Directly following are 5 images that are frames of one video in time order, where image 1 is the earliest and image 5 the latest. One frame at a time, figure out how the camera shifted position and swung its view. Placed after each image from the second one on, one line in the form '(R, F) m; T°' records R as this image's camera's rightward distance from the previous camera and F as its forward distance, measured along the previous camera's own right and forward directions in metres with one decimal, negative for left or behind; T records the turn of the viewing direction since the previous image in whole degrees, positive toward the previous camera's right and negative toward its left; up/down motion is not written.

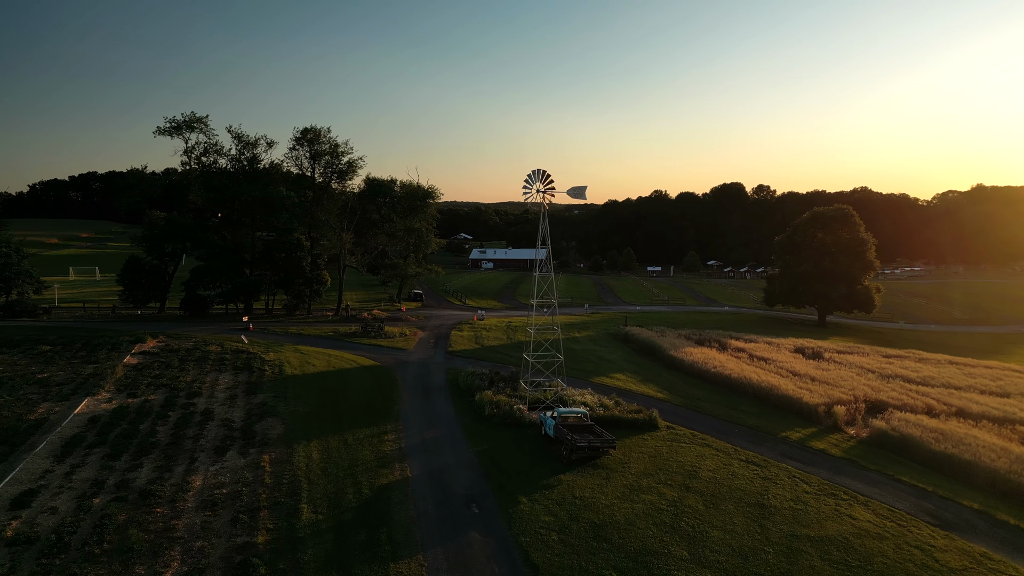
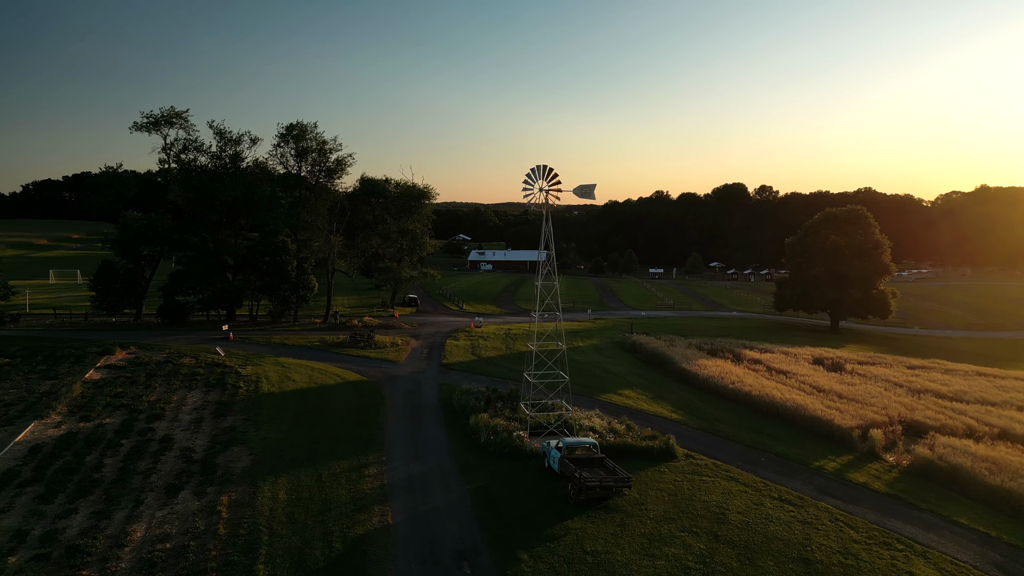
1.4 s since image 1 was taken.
(0.0, +3.5) m; 0°
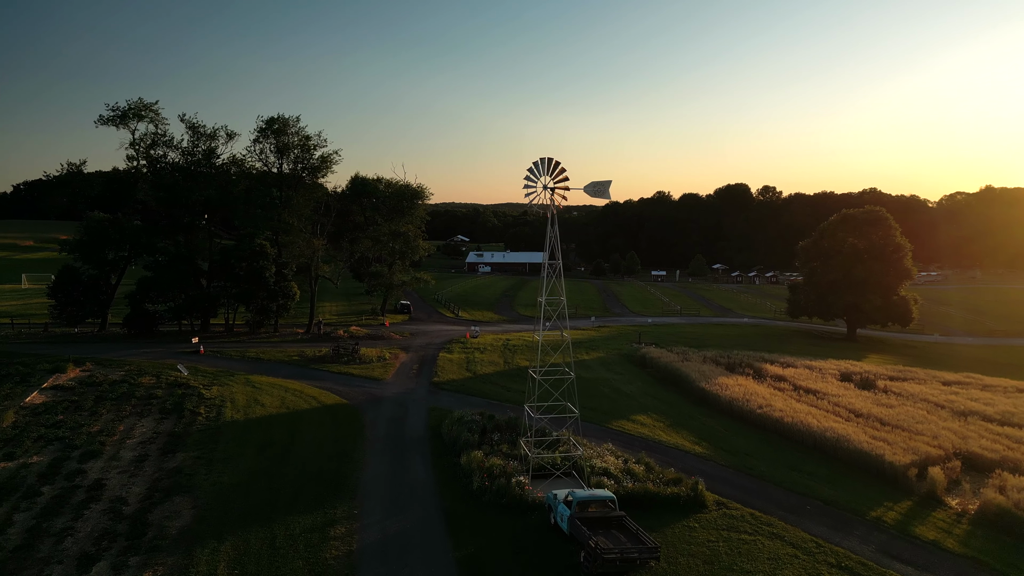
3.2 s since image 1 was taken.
(0.0, +4.4) m; 0°
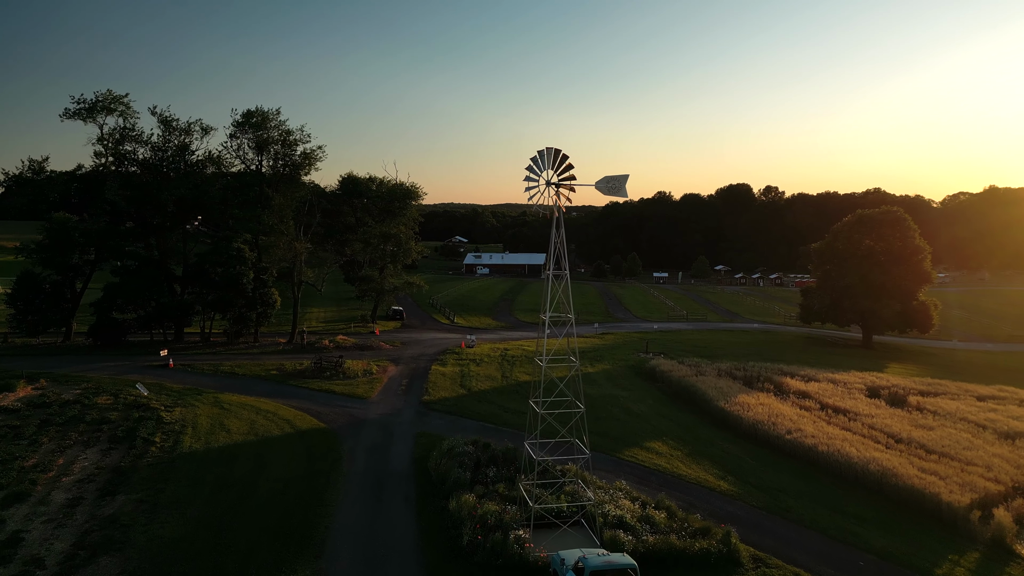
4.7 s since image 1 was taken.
(+0.1, +3.7) m; 0°
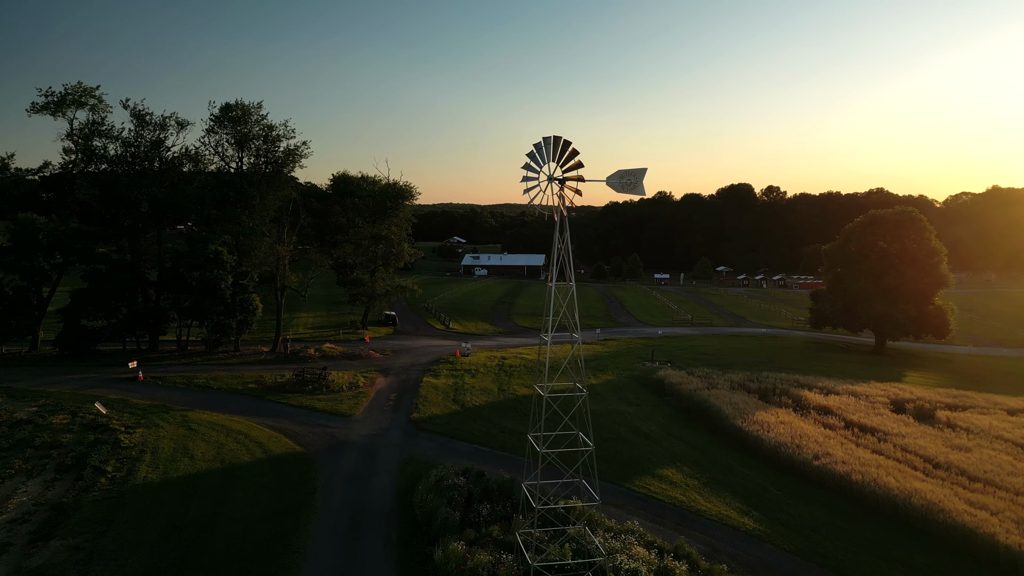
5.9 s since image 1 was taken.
(+0.1, +3.0) m; 0°
